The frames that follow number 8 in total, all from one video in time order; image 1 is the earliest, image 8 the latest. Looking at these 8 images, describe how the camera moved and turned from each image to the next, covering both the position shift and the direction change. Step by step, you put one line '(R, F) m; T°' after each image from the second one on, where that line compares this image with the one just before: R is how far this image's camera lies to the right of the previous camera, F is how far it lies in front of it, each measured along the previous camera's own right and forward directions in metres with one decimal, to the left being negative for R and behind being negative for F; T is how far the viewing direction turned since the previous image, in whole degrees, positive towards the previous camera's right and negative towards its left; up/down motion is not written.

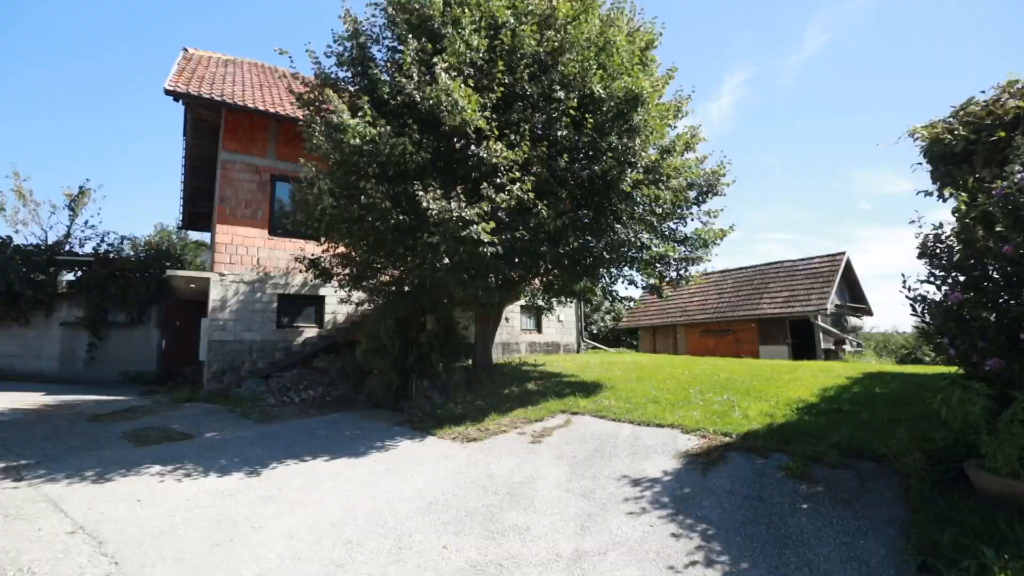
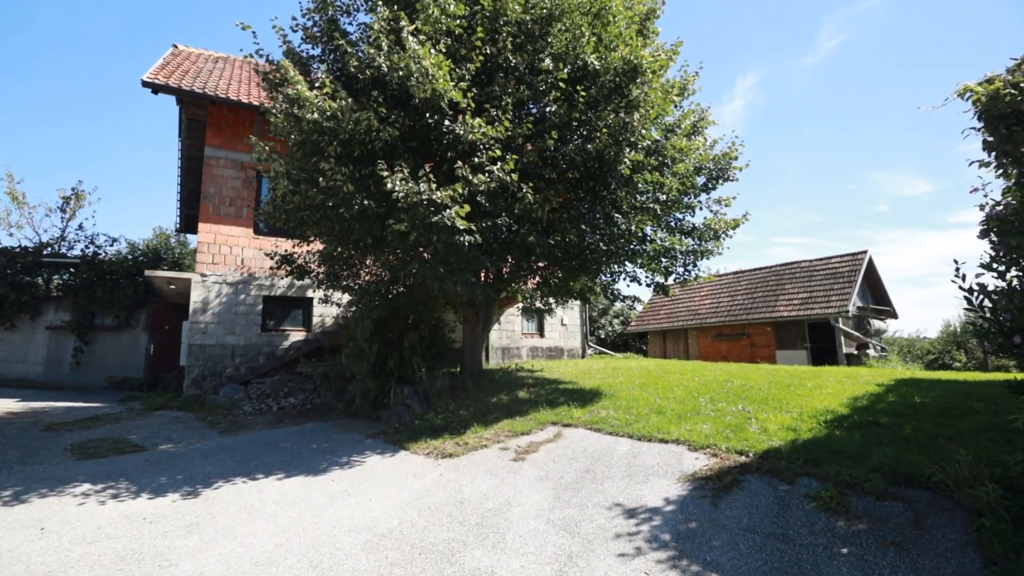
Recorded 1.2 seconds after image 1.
(+0.5, +1.1) m; -1°
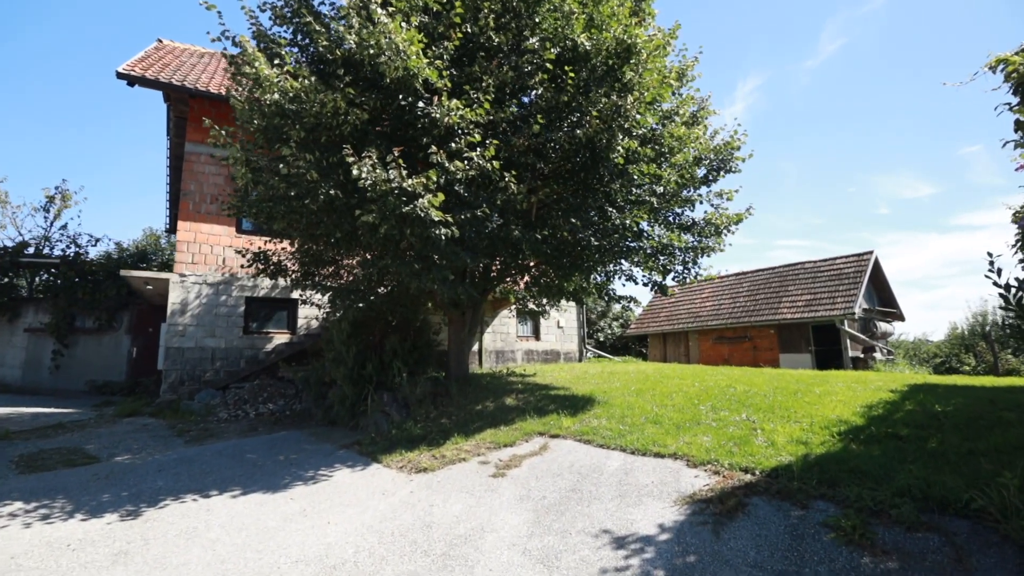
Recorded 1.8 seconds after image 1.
(+0.3, +0.7) m; 0°
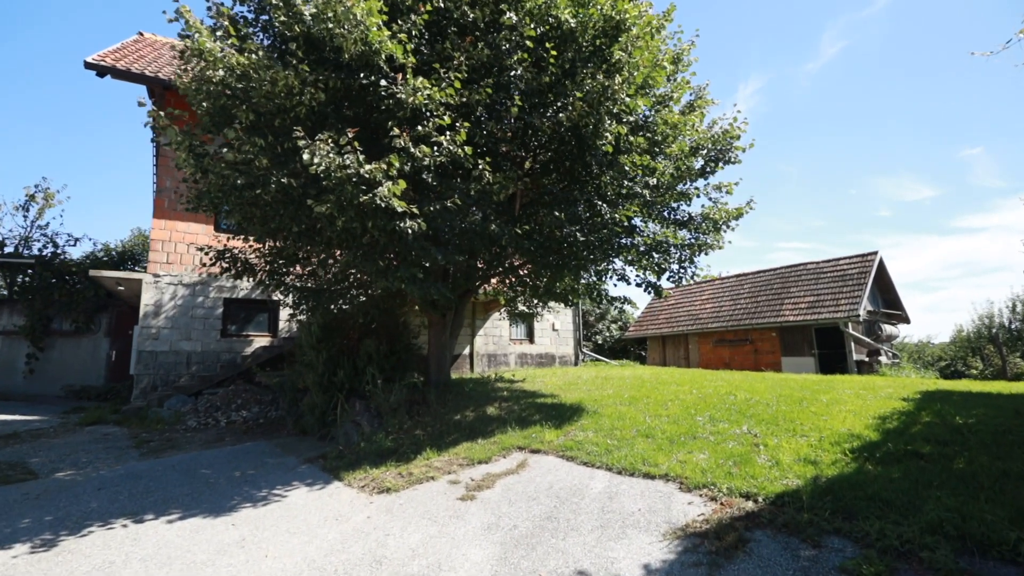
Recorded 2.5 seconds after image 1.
(+0.4, +0.7) m; 0°
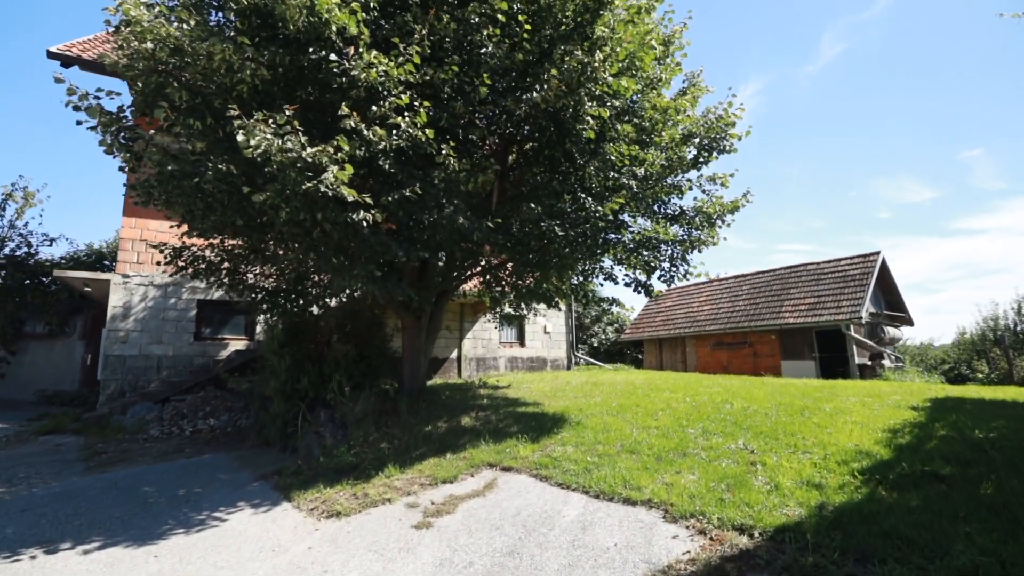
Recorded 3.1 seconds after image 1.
(+0.4, +0.7) m; 0°
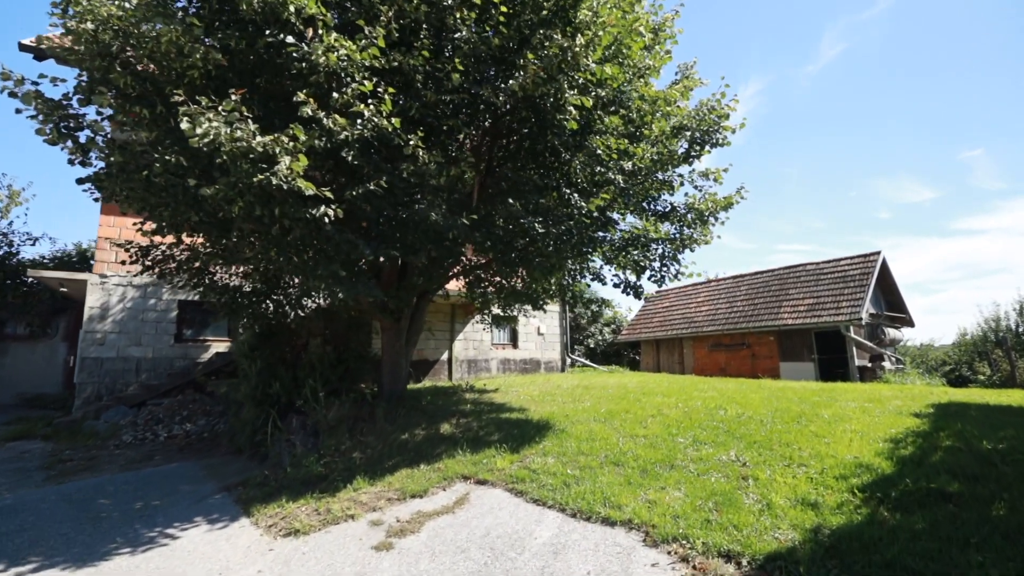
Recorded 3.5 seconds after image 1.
(+0.3, +0.4) m; 0°
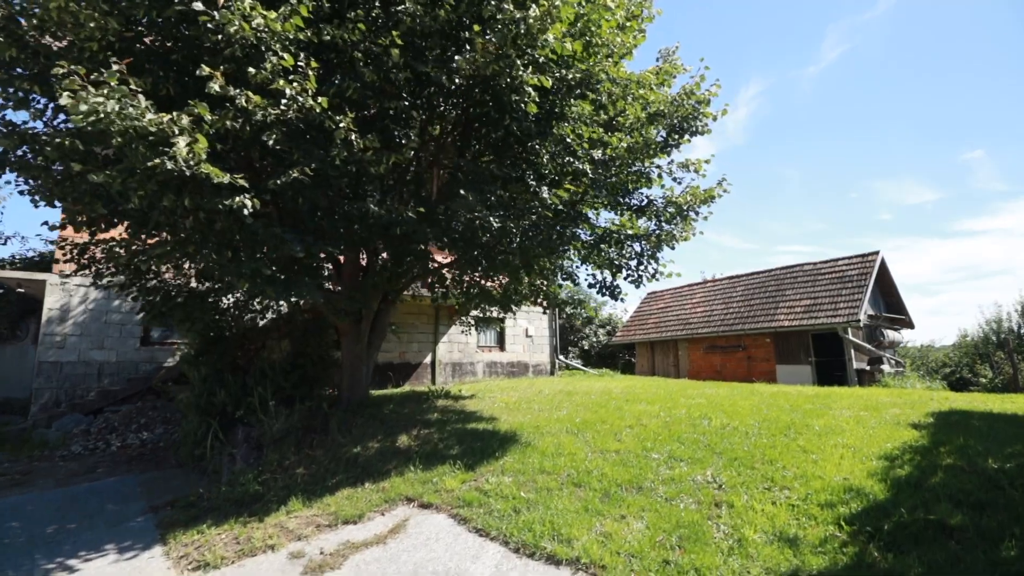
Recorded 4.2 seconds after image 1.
(+0.6, +0.6) m; 0°
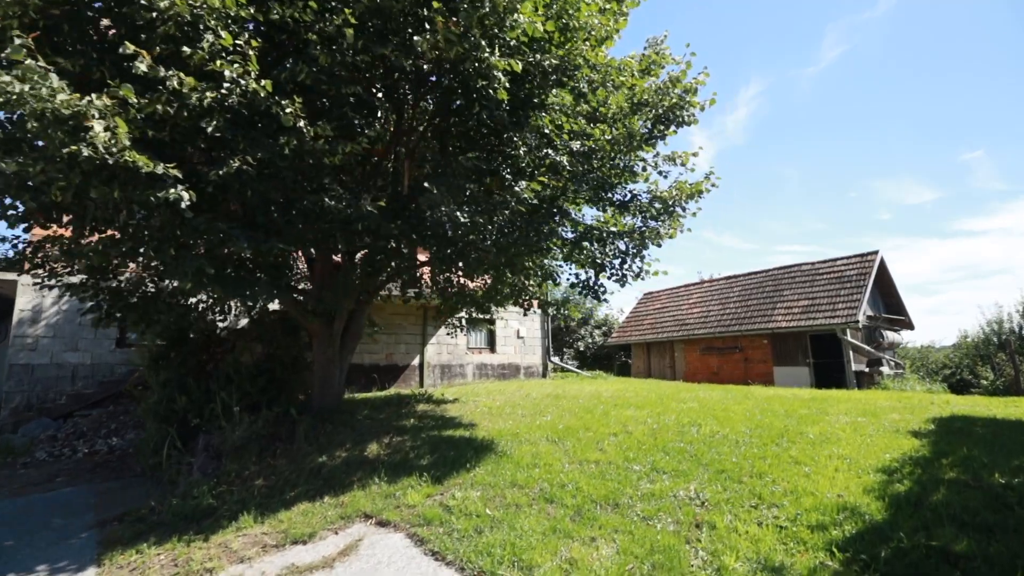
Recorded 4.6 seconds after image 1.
(+0.4, +0.4) m; 0°
